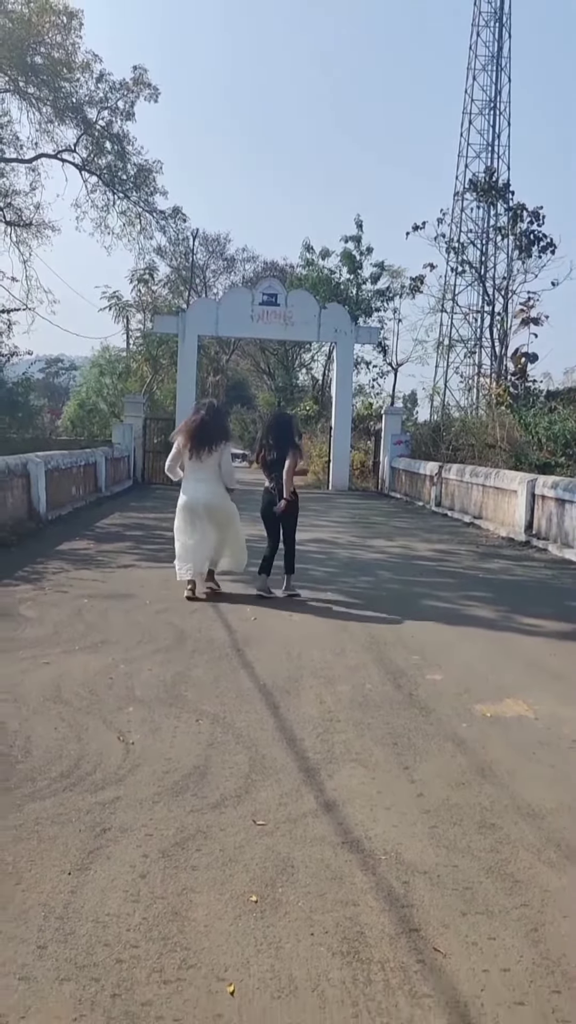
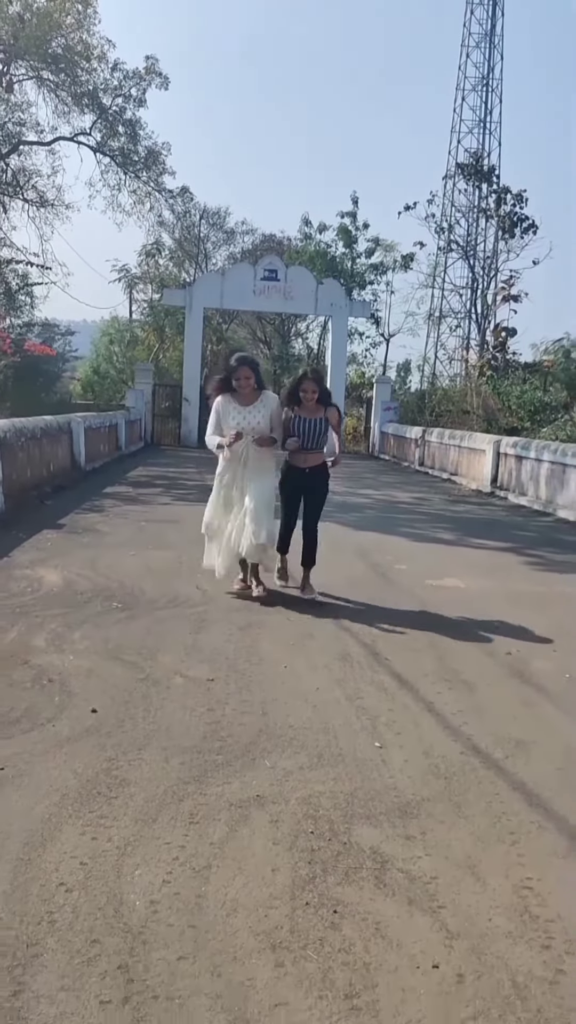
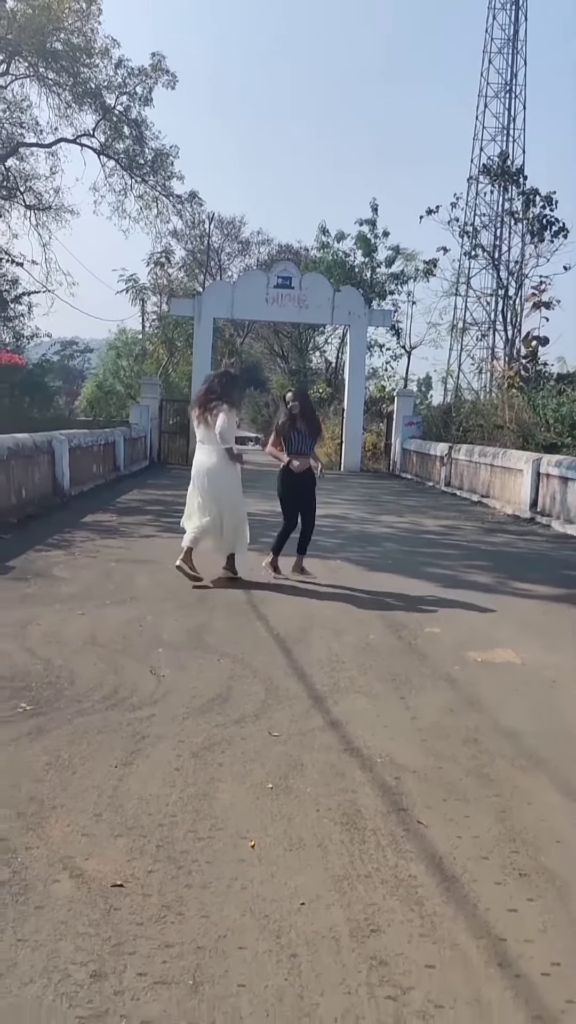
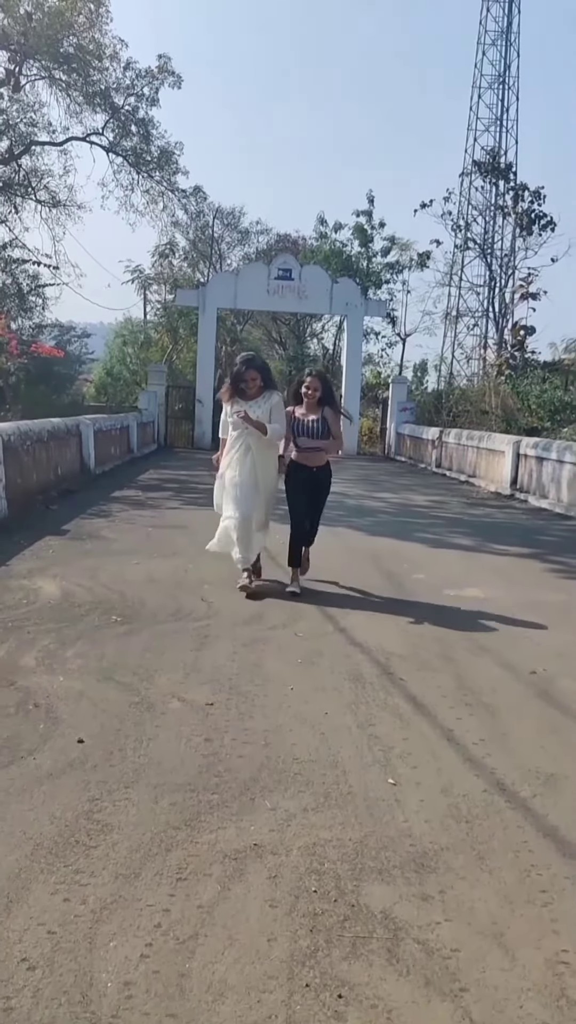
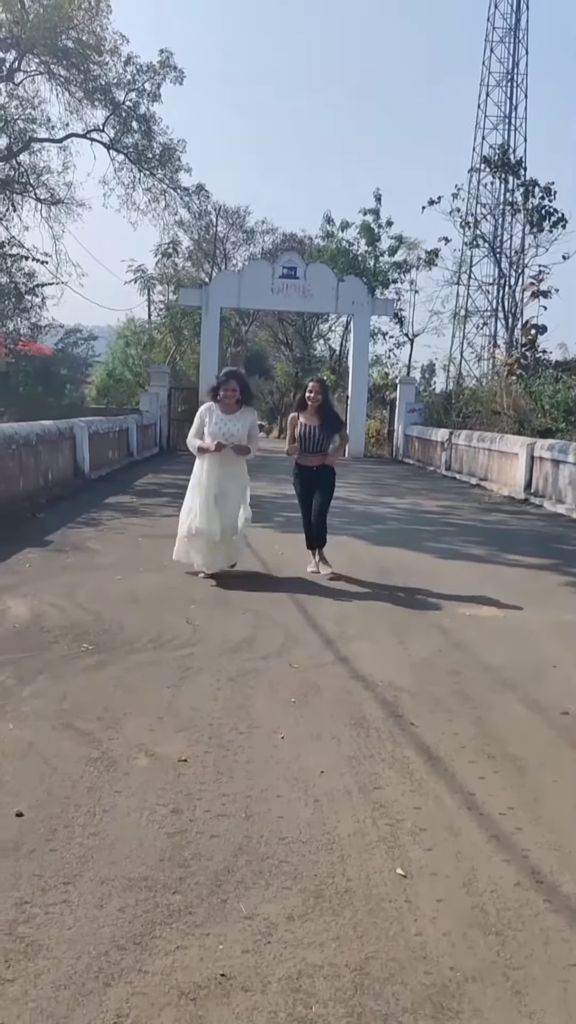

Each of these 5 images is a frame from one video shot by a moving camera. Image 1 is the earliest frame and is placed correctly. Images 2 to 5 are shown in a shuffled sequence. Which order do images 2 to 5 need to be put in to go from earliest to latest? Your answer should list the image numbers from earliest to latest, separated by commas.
3, 5, 4, 2
